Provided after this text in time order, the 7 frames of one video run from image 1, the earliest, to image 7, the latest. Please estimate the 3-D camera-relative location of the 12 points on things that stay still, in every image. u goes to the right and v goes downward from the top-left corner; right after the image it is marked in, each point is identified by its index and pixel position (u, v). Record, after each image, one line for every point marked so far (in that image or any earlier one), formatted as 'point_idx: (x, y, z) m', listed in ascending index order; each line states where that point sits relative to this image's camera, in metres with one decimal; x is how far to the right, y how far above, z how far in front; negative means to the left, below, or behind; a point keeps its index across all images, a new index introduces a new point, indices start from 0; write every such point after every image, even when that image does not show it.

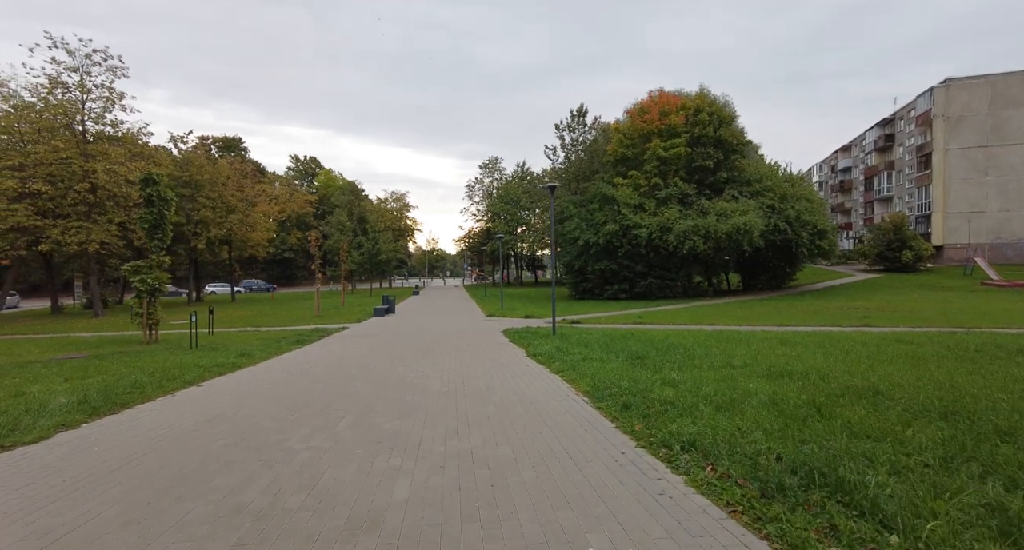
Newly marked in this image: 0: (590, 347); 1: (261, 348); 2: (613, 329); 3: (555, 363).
0: (+2.0, -1.8, +12.4) m
1: (-7.2, -2.1, +14.3) m
2: (+3.5, -1.9, +17.3) m
3: (+0.9, -1.8, +10.3) m
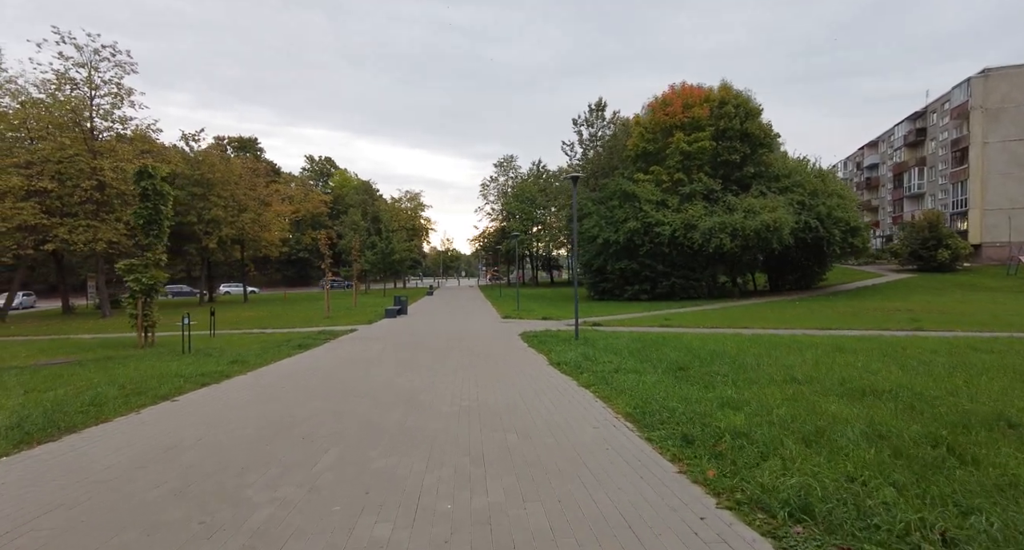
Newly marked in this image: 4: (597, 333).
0: (+2.4, -1.8, +11.0) m
1: (-6.7, -2.1, +13.2) m
2: (+4.1, -1.9, +15.9) m
3: (+1.3, -1.8, +8.9) m
4: (+2.8, -1.9, +16.4) m
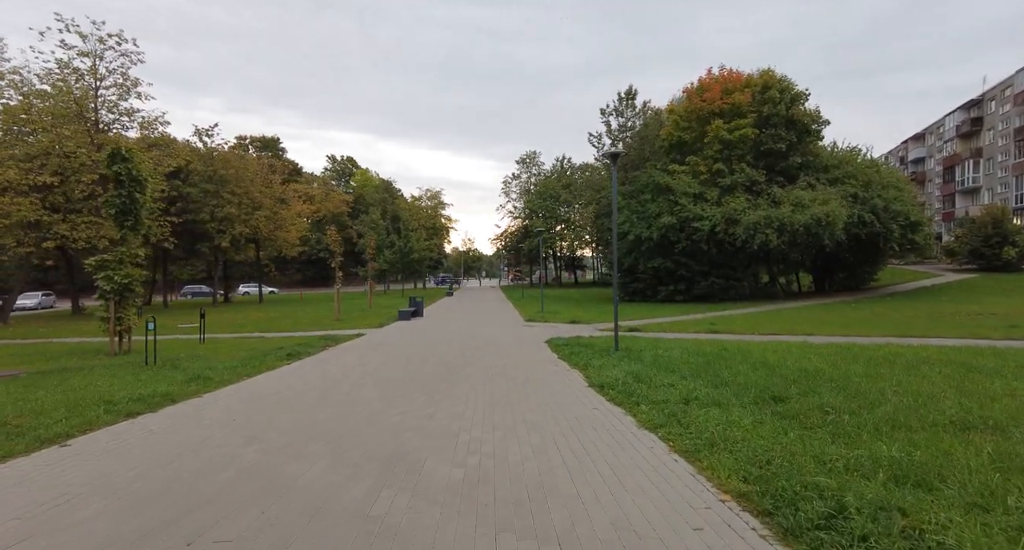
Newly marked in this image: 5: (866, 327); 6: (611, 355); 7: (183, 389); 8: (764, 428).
0: (+2.9, -1.7, +8.5) m
1: (-6.1, -2.0, +11.1) m
2: (+4.8, -1.8, +13.3) m
3: (+1.7, -1.7, +6.4) m
4: (+3.5, -1.8, +13.8) m
5: (+13.6, -2.0, +19.3) m
6: (+2.3, -1.8, +11.3) m
7: (-5.4, -1.9, +8.3) m
8: (+2.7, -1.6, +5.3) m
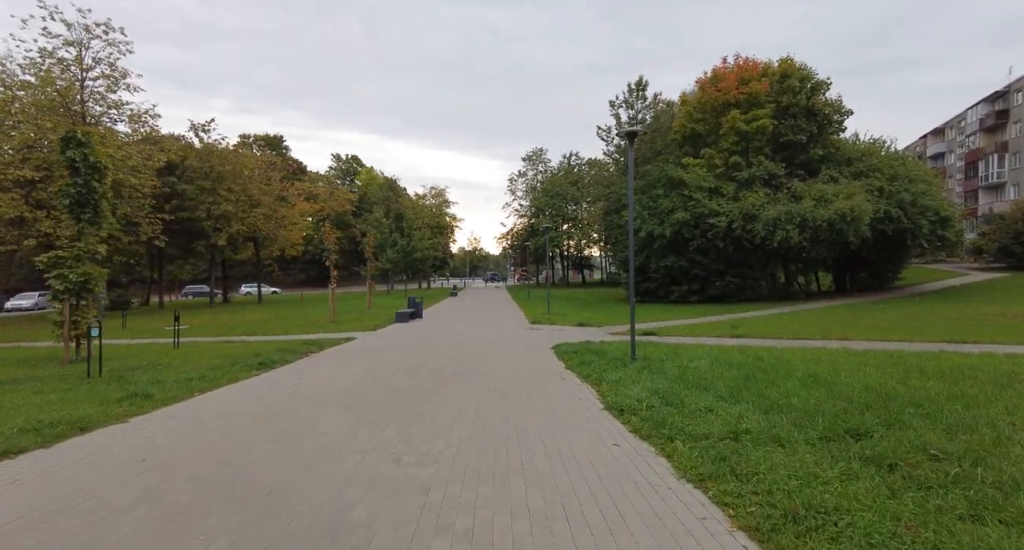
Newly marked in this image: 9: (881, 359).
0: (+2.9, -1.6, +6.9) m
1: (-6.1, -1.9, +9.6) m
2: (+4.8, -1.8, +11.7) m
3: (+1.6, -1.7, +4.9) m
4: (+3.6, -1.8, +12.2) m
5: (+13.7, -2.0, +17.5) m
6: (+2.3, -1.8, +9.7) m
7: (-5.4, -1.8, +6.8) m
8: (+2.6, -1.6, +3.7) m
9: (+7.5, -1.7, +10.1) m
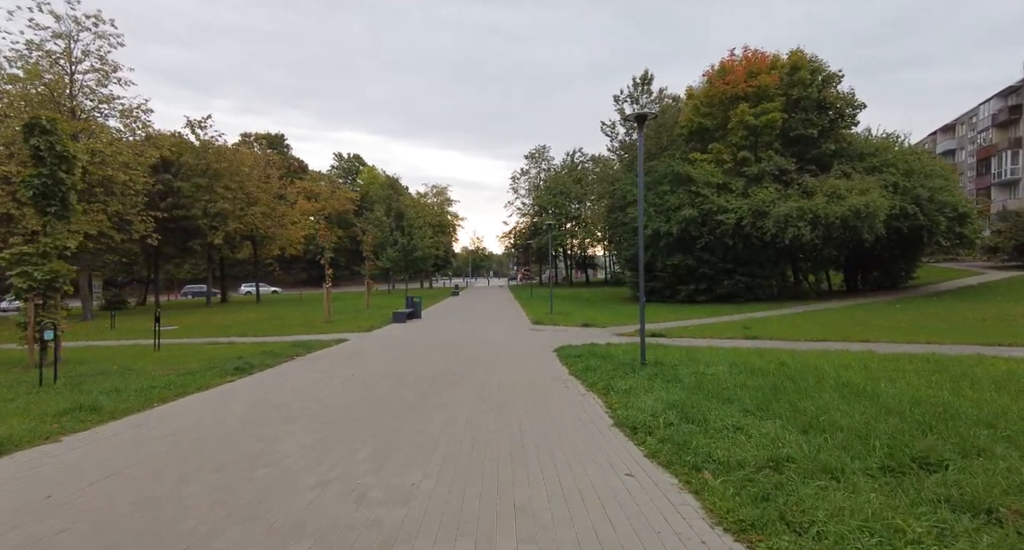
0: (+2.8, -1.6, +5.9) m
1: (-6.1, -1.9, +8.7) m
2: (+4.8, -1.7, +10.7) m
3: (+1.6, -1.6, +3.9) m
4: (+3.5, -1.7, +11.3) m
5: (+13.7, -1.9, +16.5) m
6: (+2.2, -1.7, +8.8) m
7: (-5.5, -1.8, +5.9) m
8: (+2.5, -1.5, +2.8) m
9: (+7.4, -1.6, +9.1) m
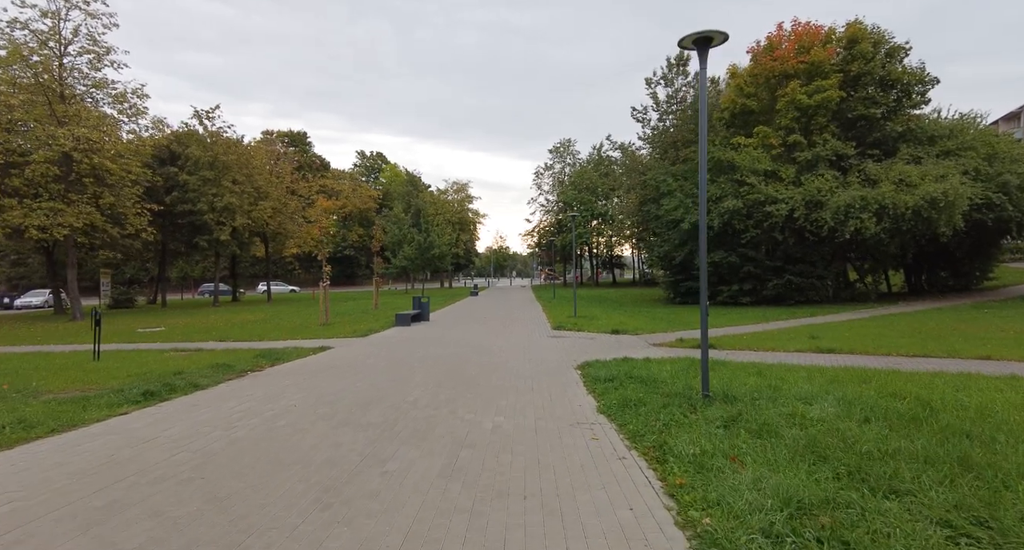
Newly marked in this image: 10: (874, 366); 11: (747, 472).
0: (+2.7, -1.5, +2.9) m
1: (-6.1, -1.8, +6.1) m
2: (+4.9, -1.6, +7.6) m
3: (+1.3, -1.5, +0.9) m
4: (+3.6, -1.6, +8.2) m
5: (+14.1, -1.9, +12.9) m
6: (+2.2, -1.6, +5.8) m
7: (-5.6, -1.6, +3.2) m
8: (+2.2, -1.4, -0.2) m
9: (+7.4, -1.5, +5.8) m
10: (+7.2, -1.8, +9.9) m
11: (+1.8, -1.6, +4.1) m
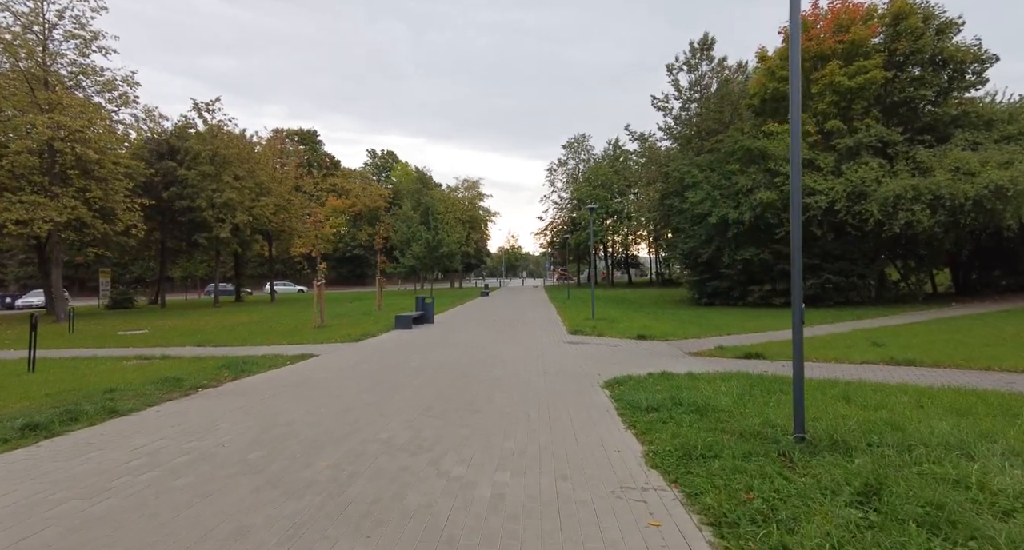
0: (+2.7, -1.4, +0.7) m
1: (-6.0, -1.7, +4.2) m
2: (+5.0, -1.5, +5.4) m
3: (+1.3, -1.4, -1.2) m
4: (+3.8, -1.5, +6.0) m
5: (+14.4, -1.8, +10.4) m
6: (+2.3, -1.5, +3.6) m
7: (-5.6, -1.5, +1.3) m
8: (+2.1, -1.3, -2.4) m
9: (+7.5, -1.5, +3.5) m
10: (+7.4, -1.7, +7.6) m
11: (+1.8, -1.5, +2.0) m
